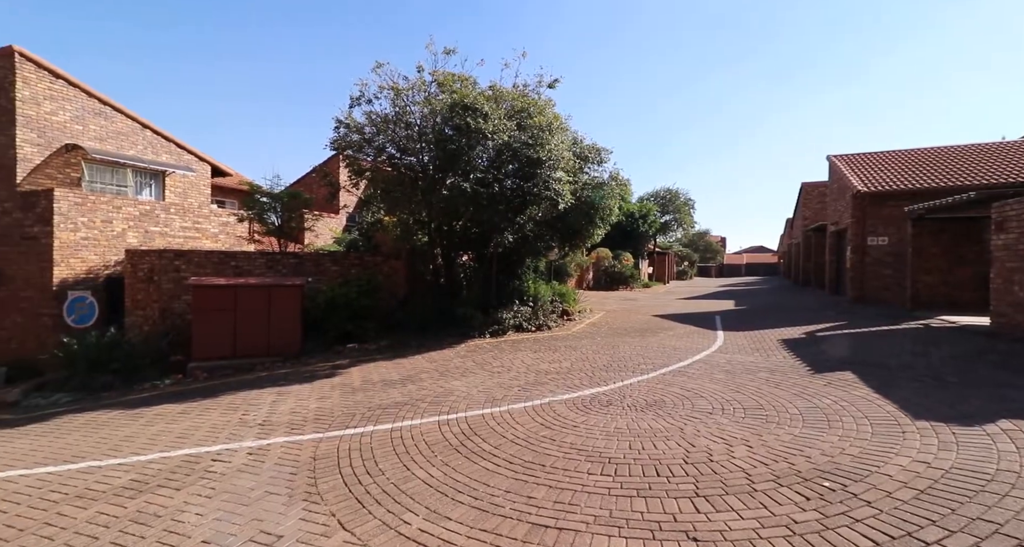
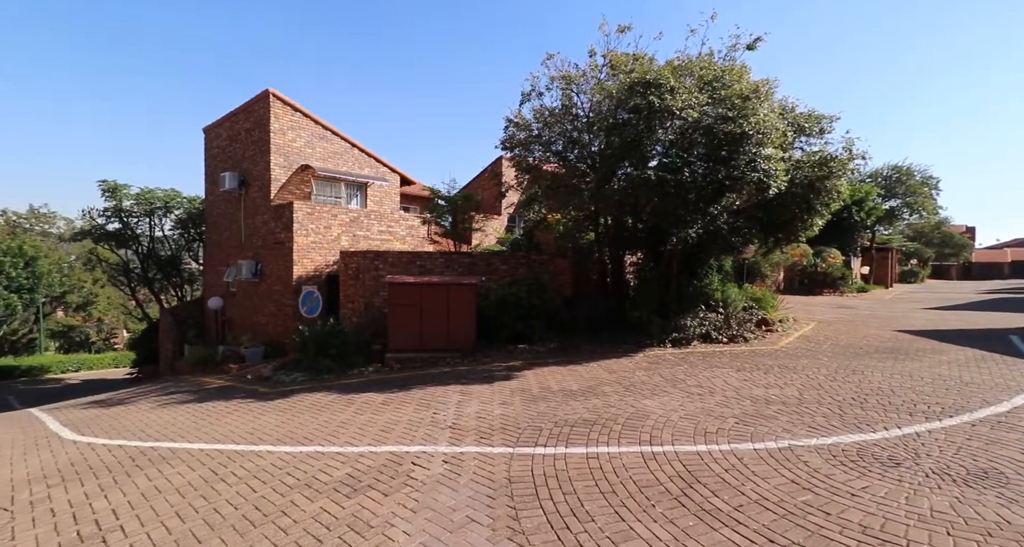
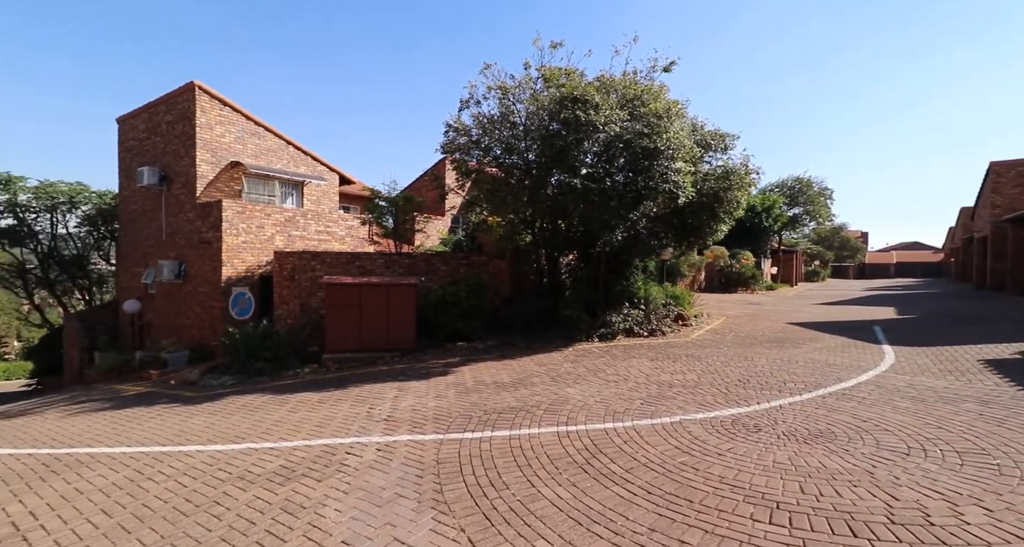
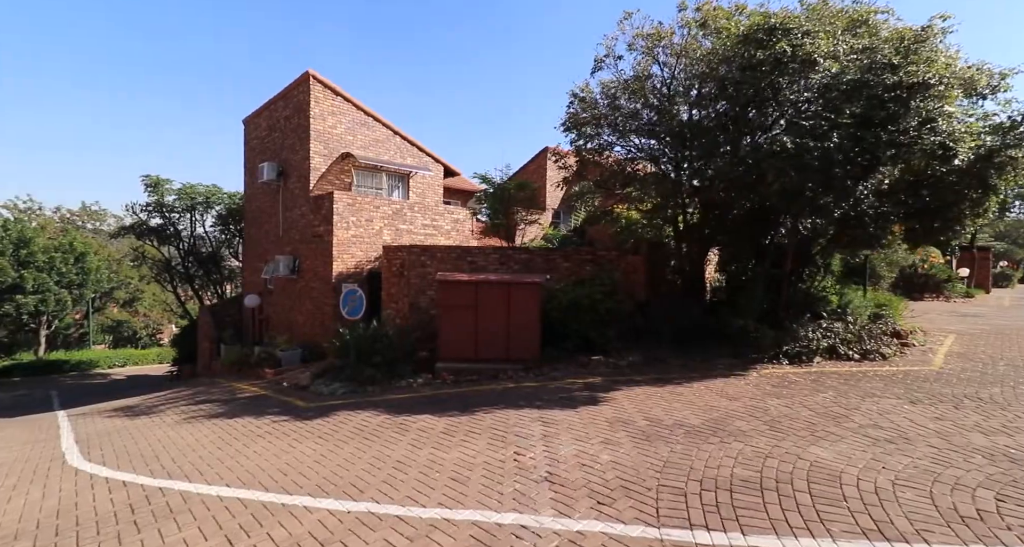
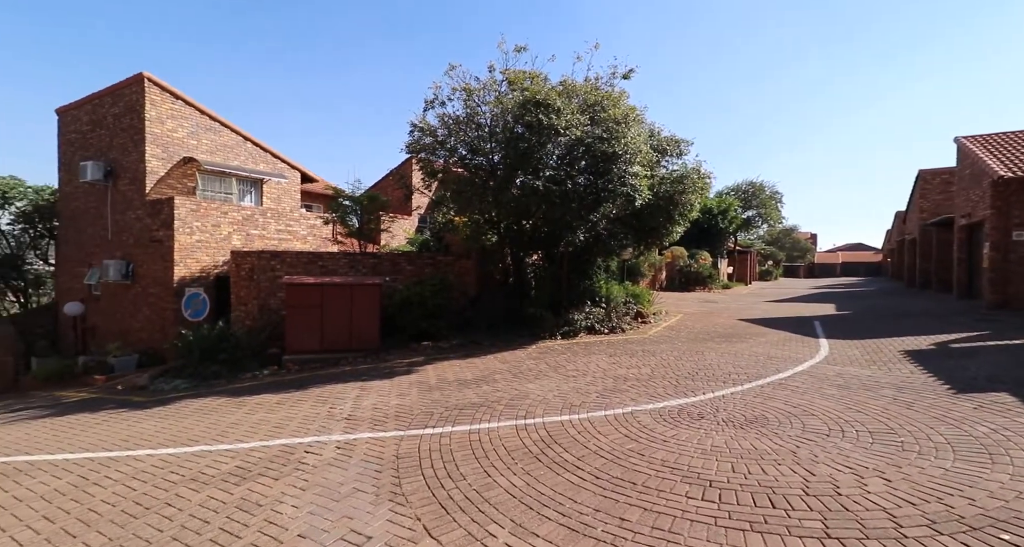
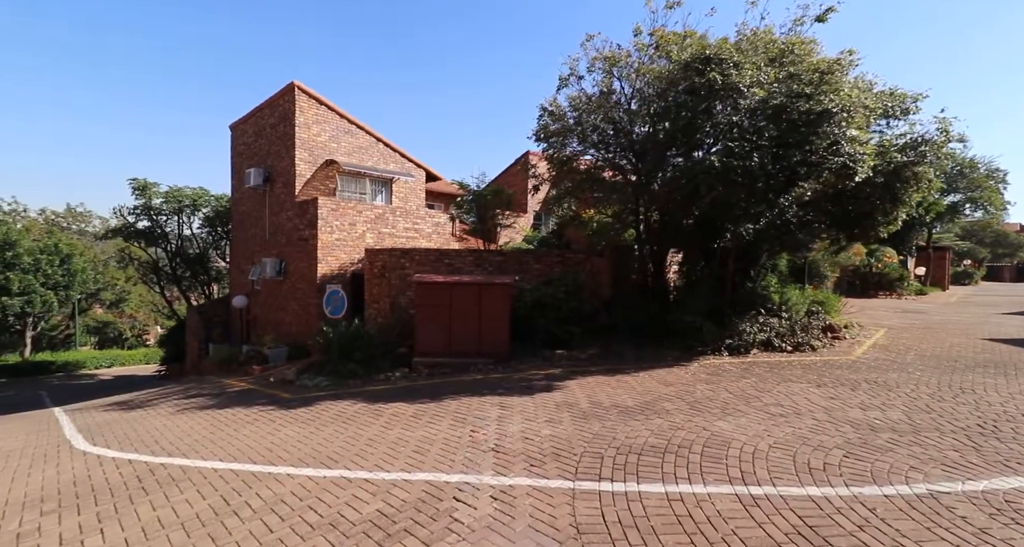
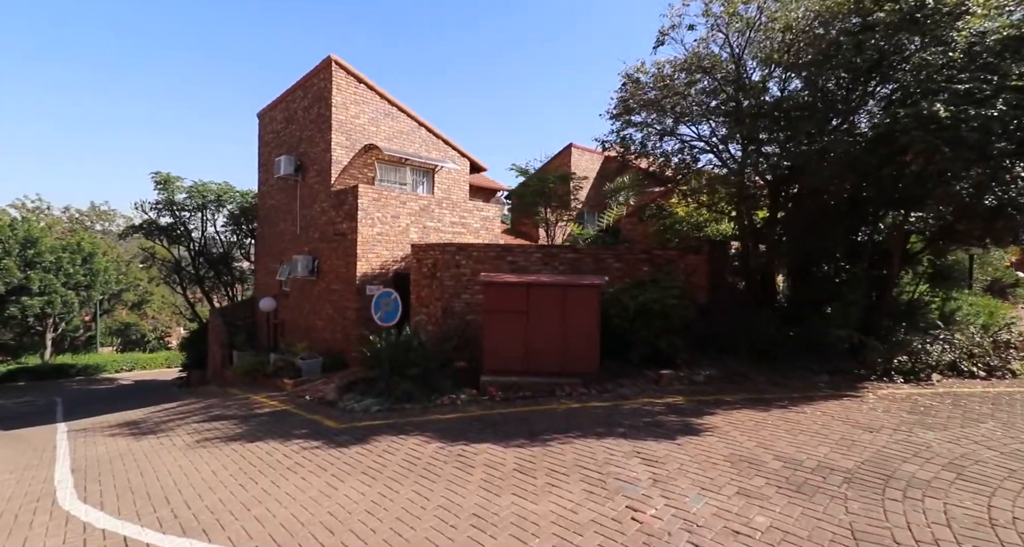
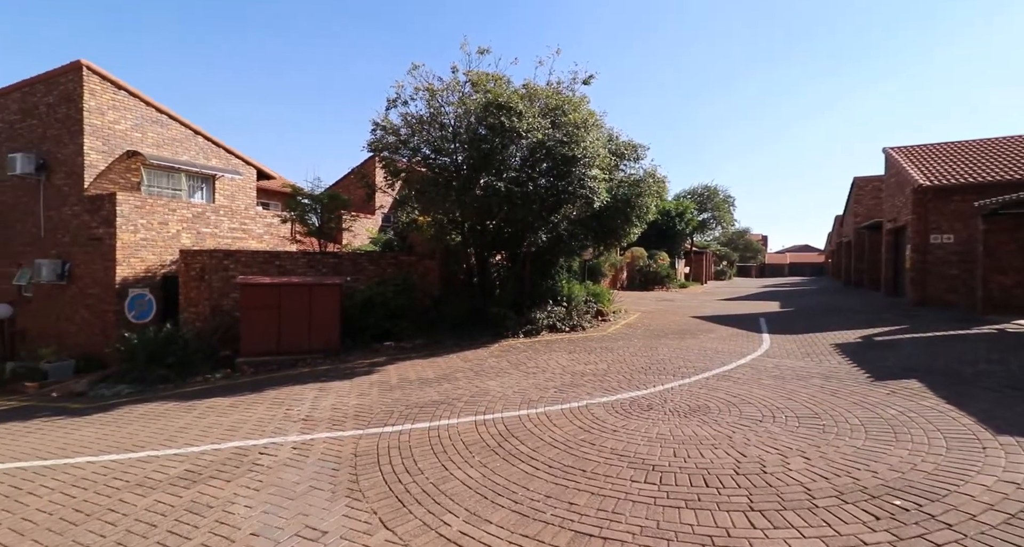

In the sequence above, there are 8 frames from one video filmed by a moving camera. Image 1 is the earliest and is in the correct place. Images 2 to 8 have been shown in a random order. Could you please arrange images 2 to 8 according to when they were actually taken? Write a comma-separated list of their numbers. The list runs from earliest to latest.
8, 5, 3, 2, 6, 4, 7
